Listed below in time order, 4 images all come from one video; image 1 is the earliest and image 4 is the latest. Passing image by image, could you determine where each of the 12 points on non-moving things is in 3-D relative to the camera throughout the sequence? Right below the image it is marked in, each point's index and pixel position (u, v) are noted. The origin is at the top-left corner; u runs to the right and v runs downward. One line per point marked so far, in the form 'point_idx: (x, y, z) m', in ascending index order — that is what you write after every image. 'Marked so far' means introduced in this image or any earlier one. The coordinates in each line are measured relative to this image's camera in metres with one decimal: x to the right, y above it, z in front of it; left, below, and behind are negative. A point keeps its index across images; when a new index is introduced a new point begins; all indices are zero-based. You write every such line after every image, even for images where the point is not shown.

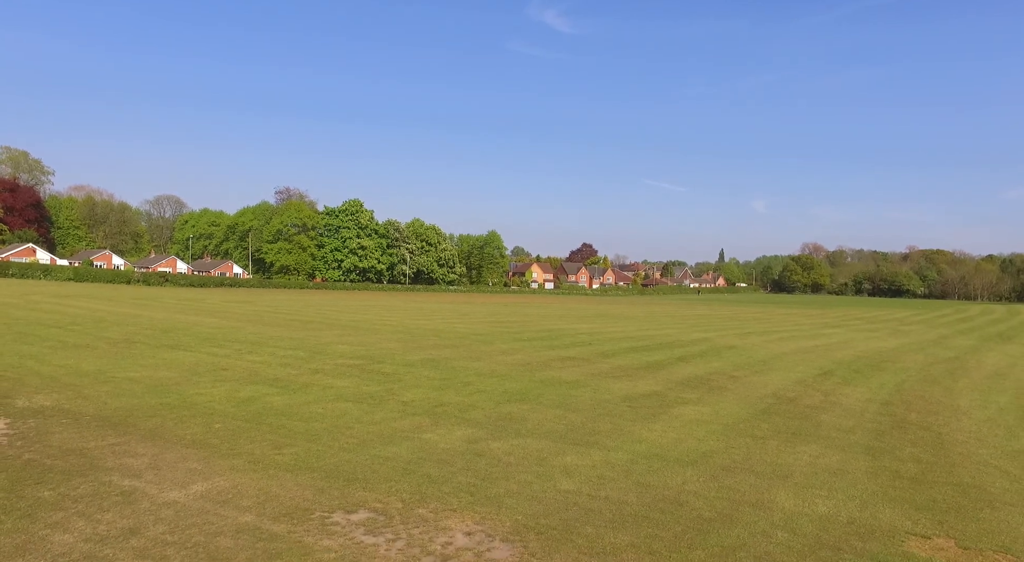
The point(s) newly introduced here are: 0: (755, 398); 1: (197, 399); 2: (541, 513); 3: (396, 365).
0: (+5.1, -2.4, +14.7) m
1: (-5.3, -2.0, +11.8) m
2: (+0.3, -2.3, +6.9) m
3: (-2.8, -2.0, +17.3) m
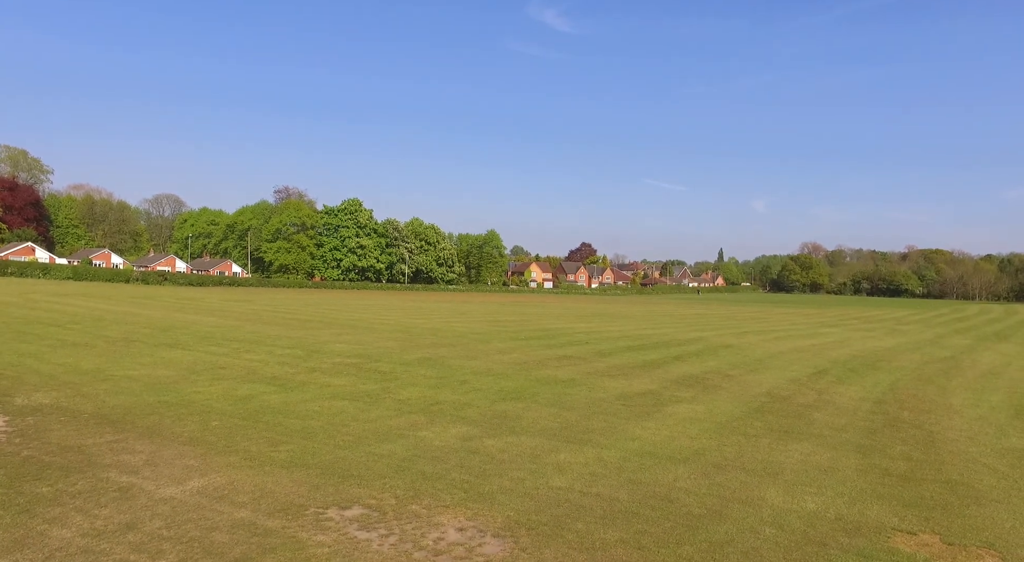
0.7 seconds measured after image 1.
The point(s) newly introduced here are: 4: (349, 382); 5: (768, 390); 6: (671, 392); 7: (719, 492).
0: (+5.0, -2.4, +14.8) m
1: (-5.3, -2.0, +11.9) m
2: (+0.2, -2.3, +7.0) m
3: (-2.9, -2.0, +17.4) m
4: (-3.4, -2.1, +14.5) m
5: (+5.7, -2.4, +15.8) m
6: (+3.4, -2.3, +14.9) m
7: (+2.3, -2.3, +7.8) m
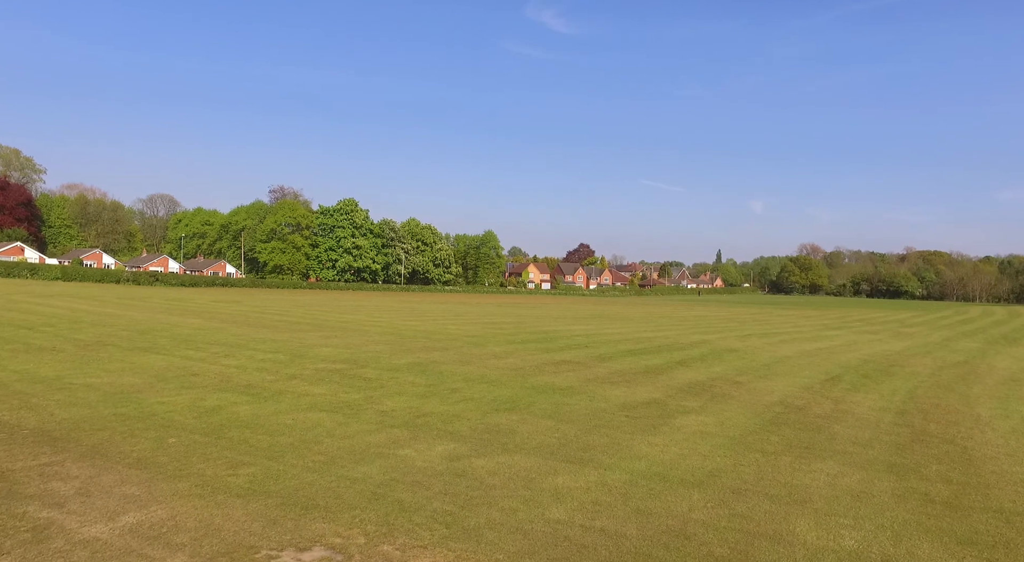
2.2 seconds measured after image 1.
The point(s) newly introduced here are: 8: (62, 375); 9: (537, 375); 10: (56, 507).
0: (+4.9, -2.4, +13.8) m
1: (-5.4, -2.0, +10.8) m
2: (+0.1, -2.3, +5.9) m
3: (-3.0, -2.0, +16.4) m
4: (-3.5, -2.1, +13.4) m
5: (+5.6, -2.5, +14.7) m
6: (+3.2, -2.4, +13.9) m
7: (+2.2, -2.3, +6.8) m
8: (-8.5, -1.8, +13.4) m
9: (+0.6, -2.2, +16.7) m
10: (-4.0, -2.0, +6.2) m
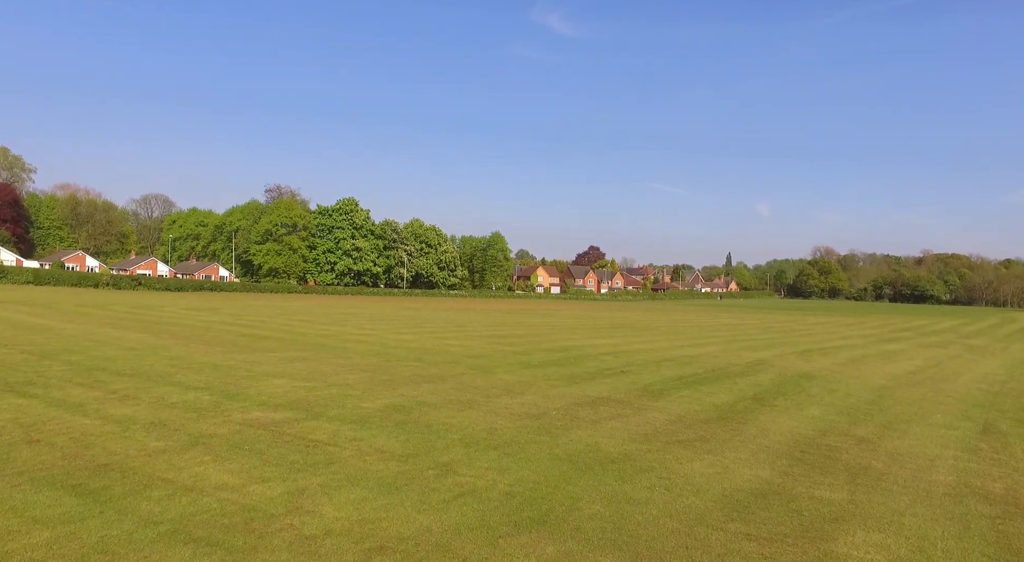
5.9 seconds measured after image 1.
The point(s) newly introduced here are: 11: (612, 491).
0: (+5.2, -2.6, +8.3) m
1: (-5.1, -2.1, +5.5) m
2: (+0.4, -2.4, +0.5) m
3: (-2.7, -2.2, +11.0) m
4: (-3.1, -2.2, +8.1) m
5: (+5.9, -2.6, +9.3) m
6: (+3.6, -2.5, +8.4) m
7: (+2.5, -2.5, +1.4) m
8: (-8.2, -1.9, +8.1) m
9: (+0.9, -2.4, +11.3) m
10: (-3.7, -2.1, +0.9) m
11: (+1.2, -2.4, +8.2) m
